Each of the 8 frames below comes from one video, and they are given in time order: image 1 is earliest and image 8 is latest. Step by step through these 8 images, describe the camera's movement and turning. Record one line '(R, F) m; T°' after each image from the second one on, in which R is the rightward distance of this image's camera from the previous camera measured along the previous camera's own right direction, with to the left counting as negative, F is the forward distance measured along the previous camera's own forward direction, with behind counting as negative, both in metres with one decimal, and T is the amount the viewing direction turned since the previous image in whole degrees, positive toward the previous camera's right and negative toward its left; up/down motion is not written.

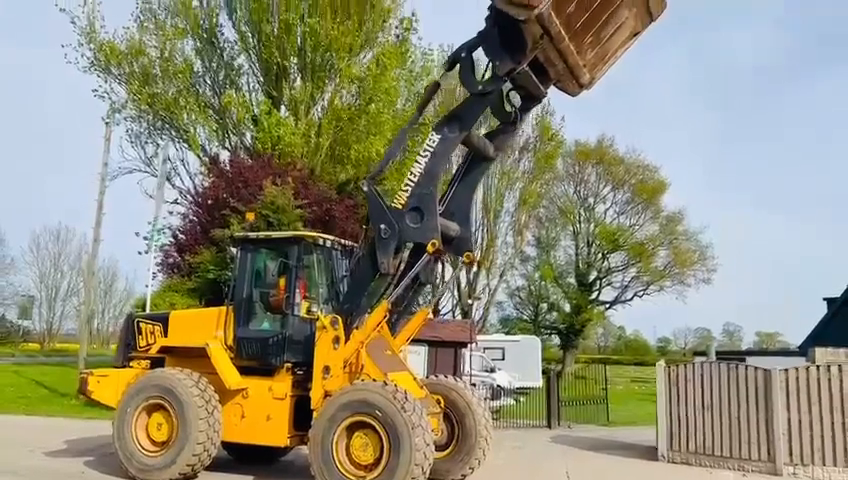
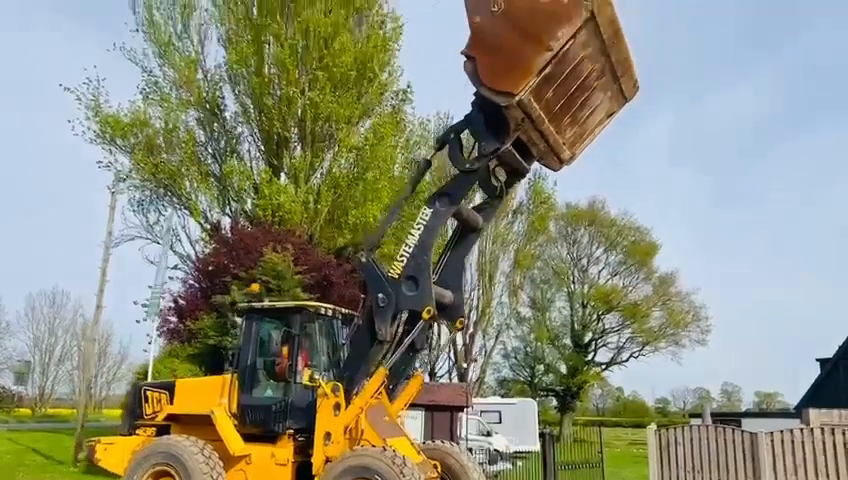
(0.0, -0.6) m; 0°
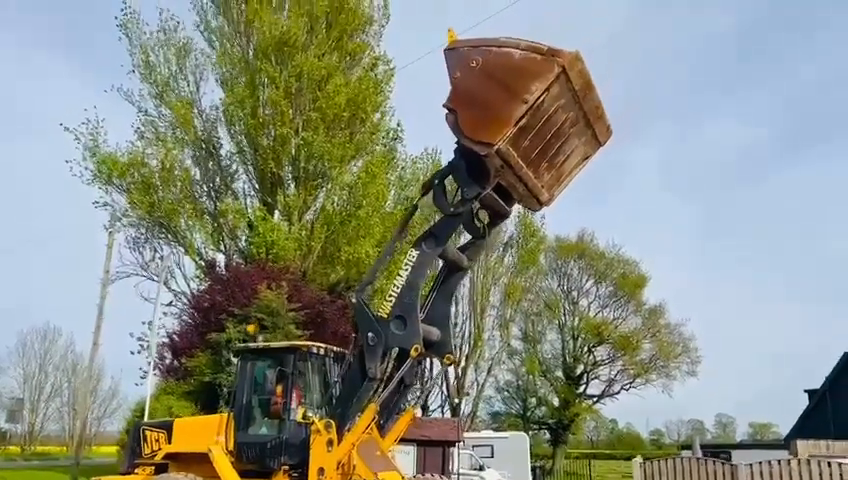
(0.0, -0.6) m; +1°
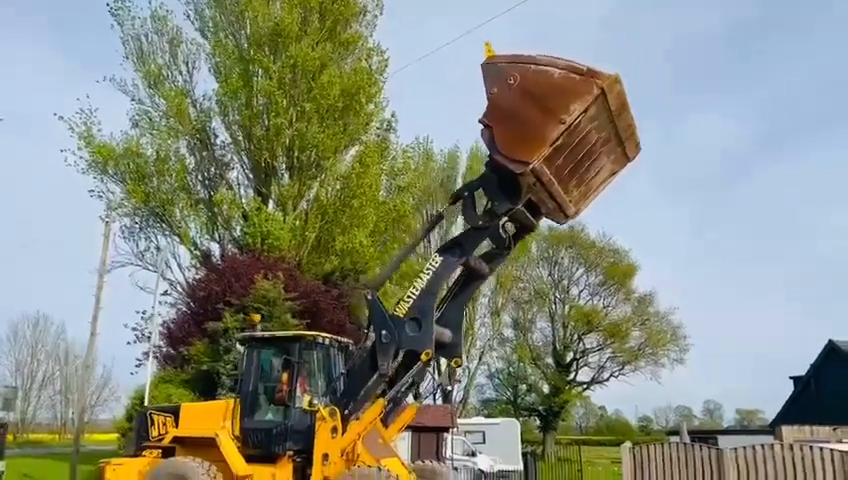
(-0.1, -0.3) m; +1°
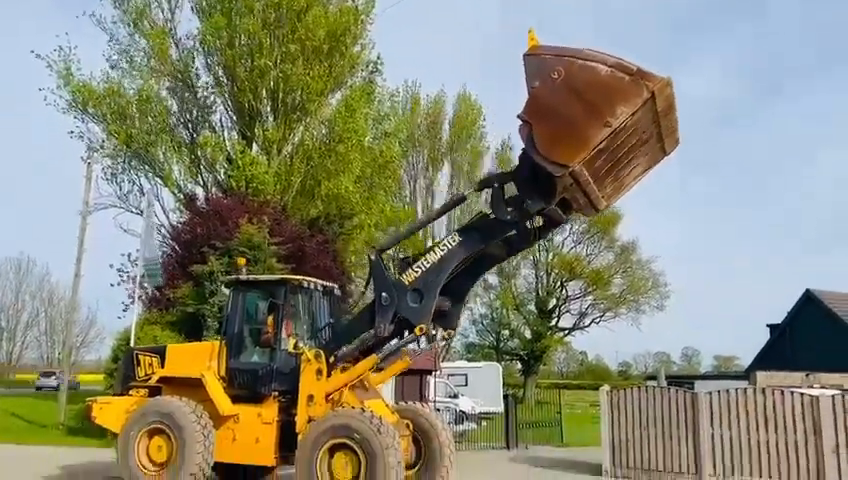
(0.0, 0.0) m; +1°
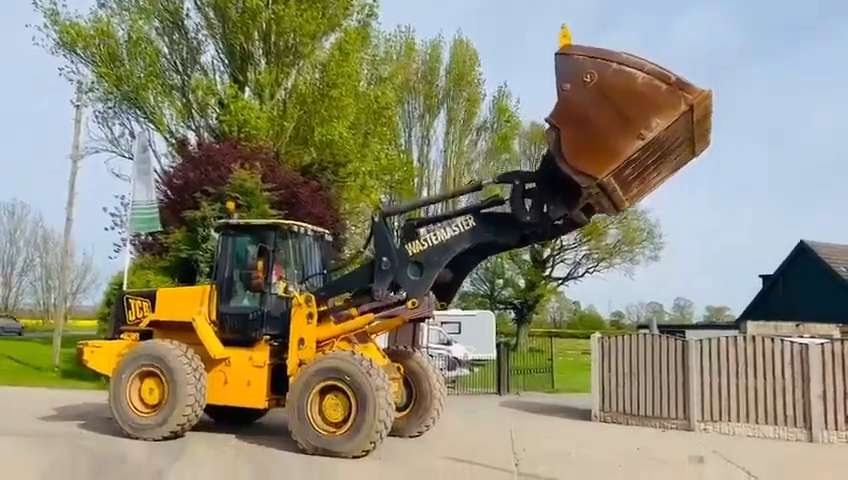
(+0.1, +0.1) m; 0°
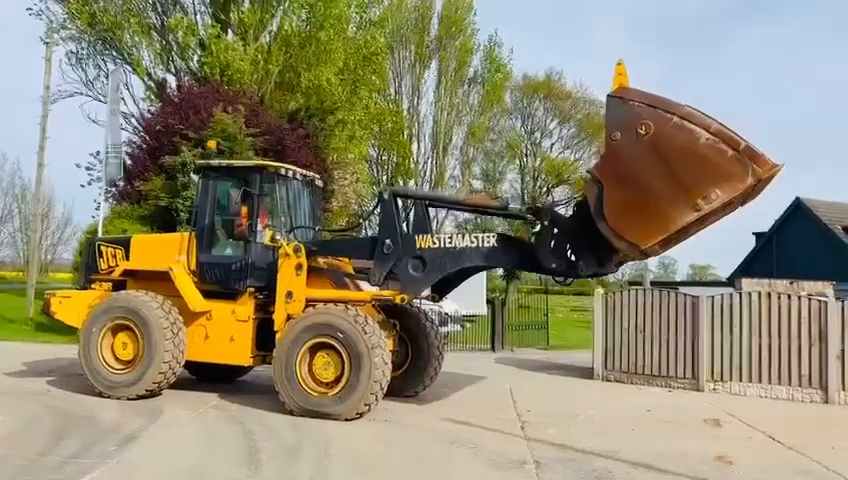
(-0.2, +1.0) m; +1°
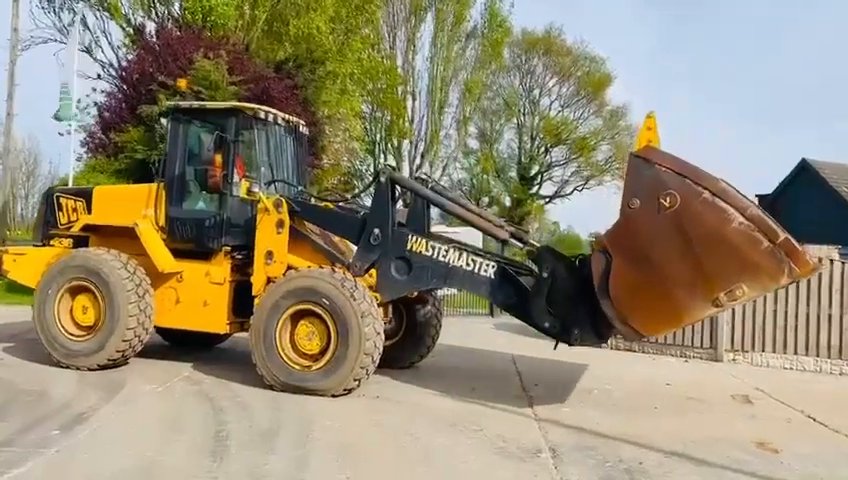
(-0.1, +1.2) m; +1°
